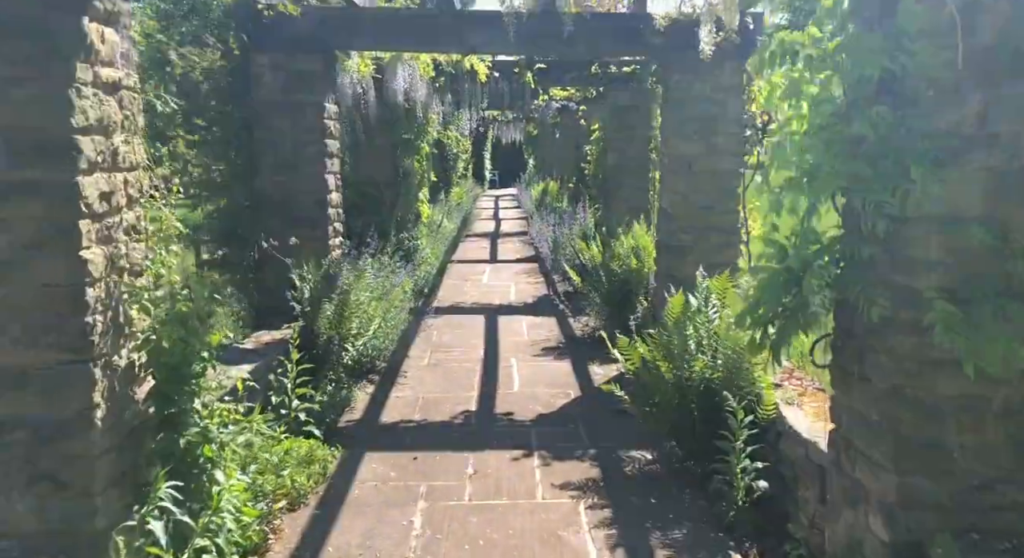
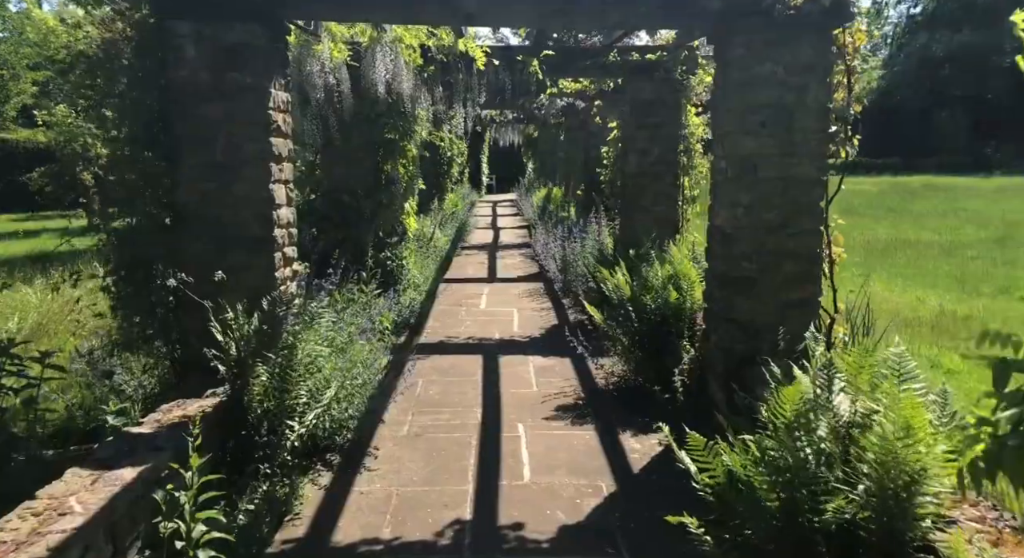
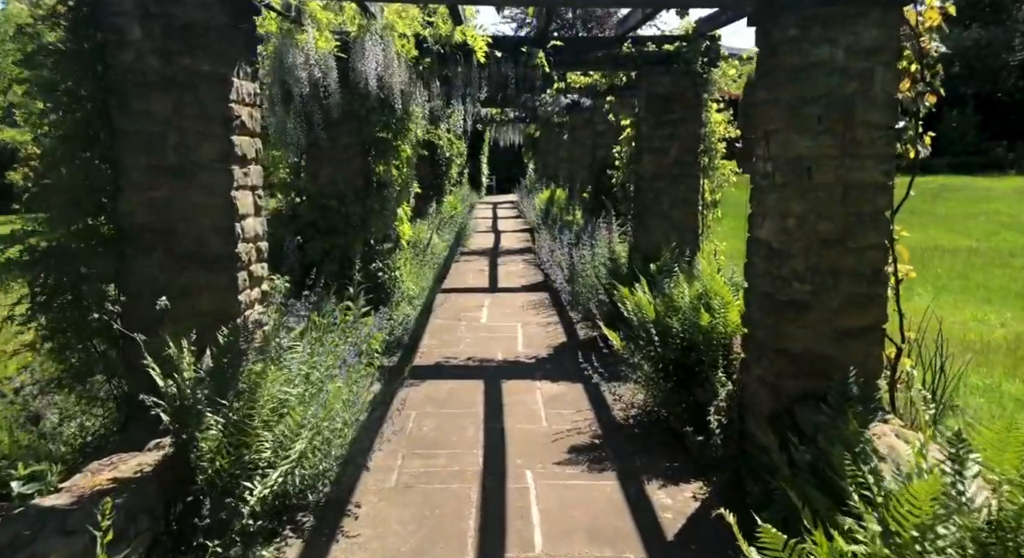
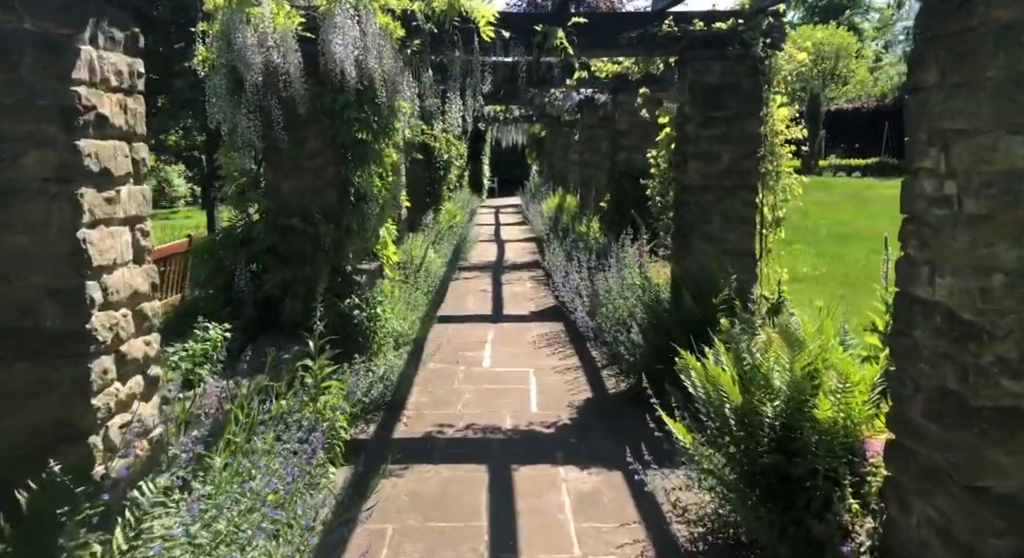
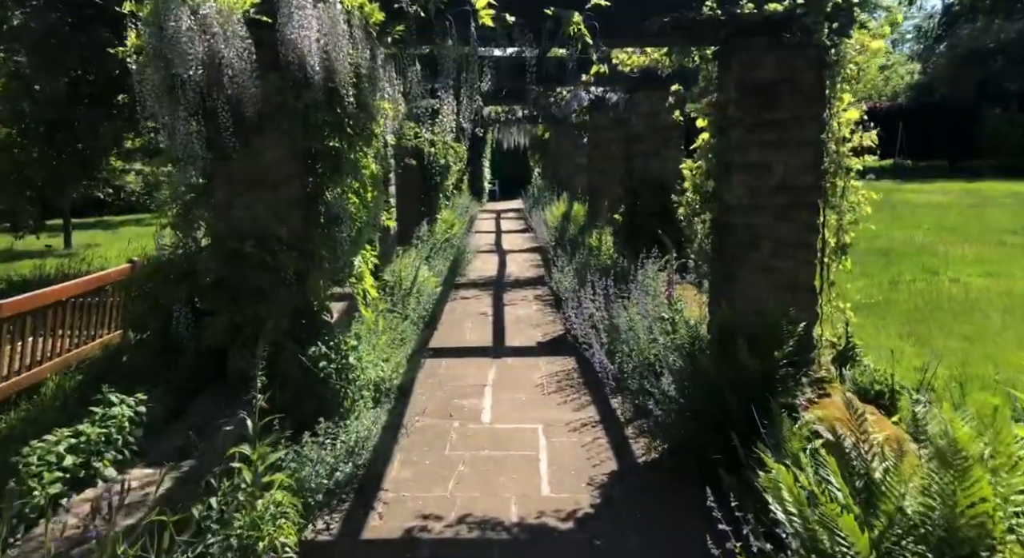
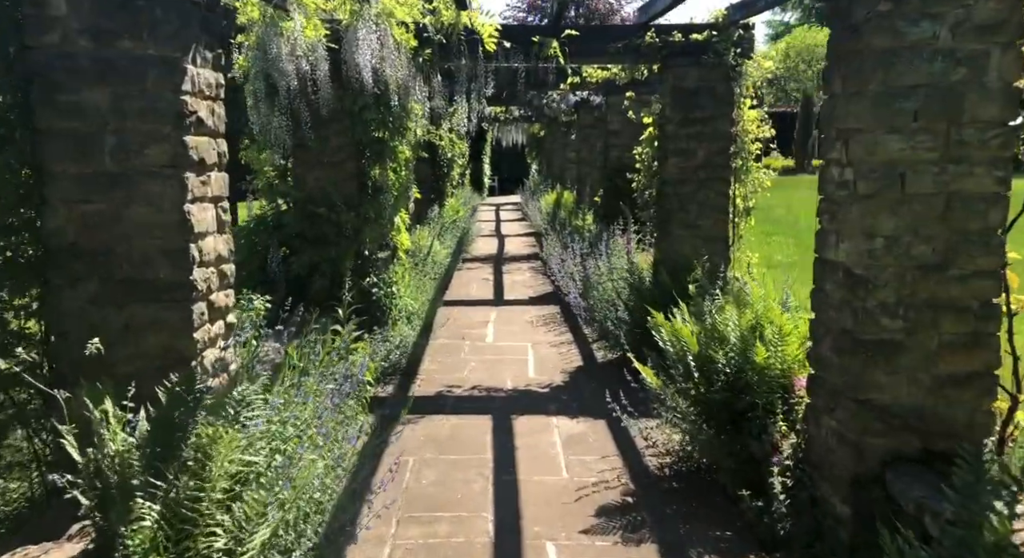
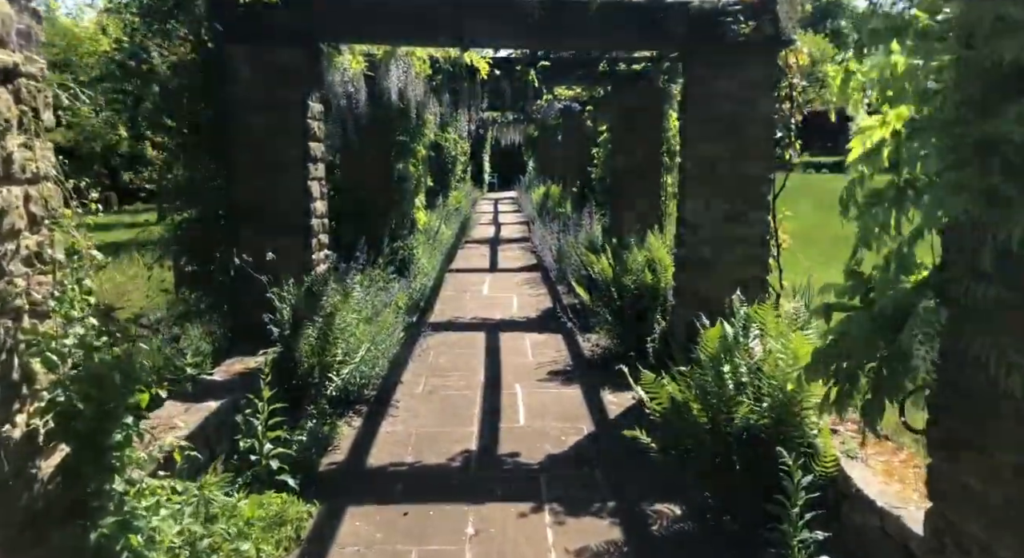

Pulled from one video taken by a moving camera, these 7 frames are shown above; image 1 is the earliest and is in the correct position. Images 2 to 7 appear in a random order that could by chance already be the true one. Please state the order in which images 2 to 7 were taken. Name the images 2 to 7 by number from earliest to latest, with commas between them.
7, 2, 3, 6, 4, 5
